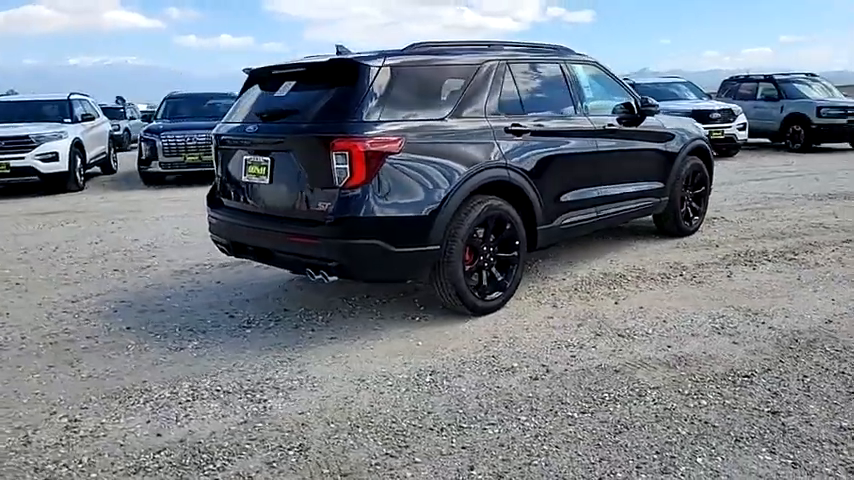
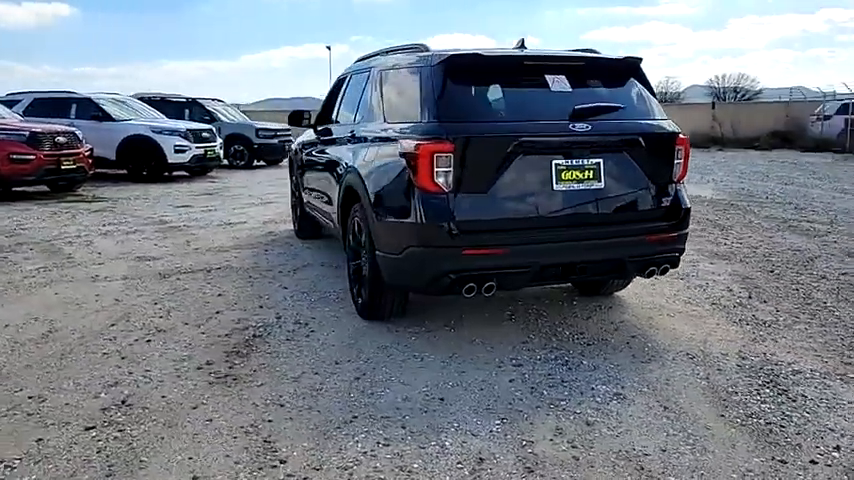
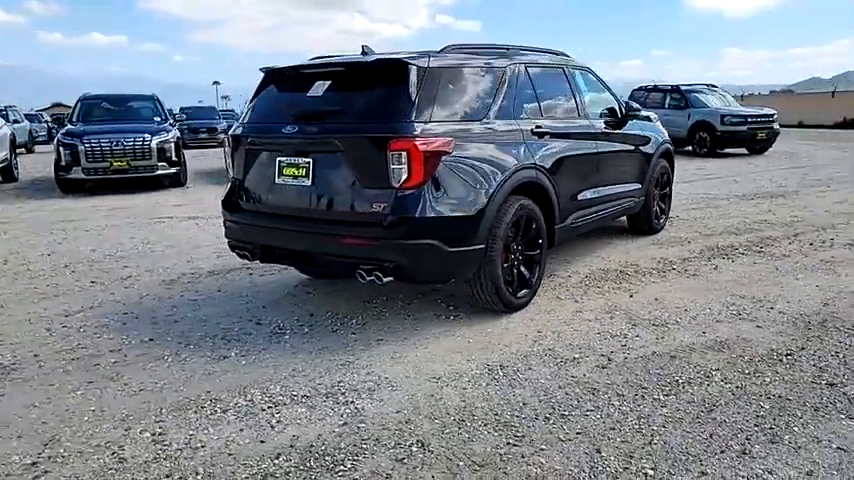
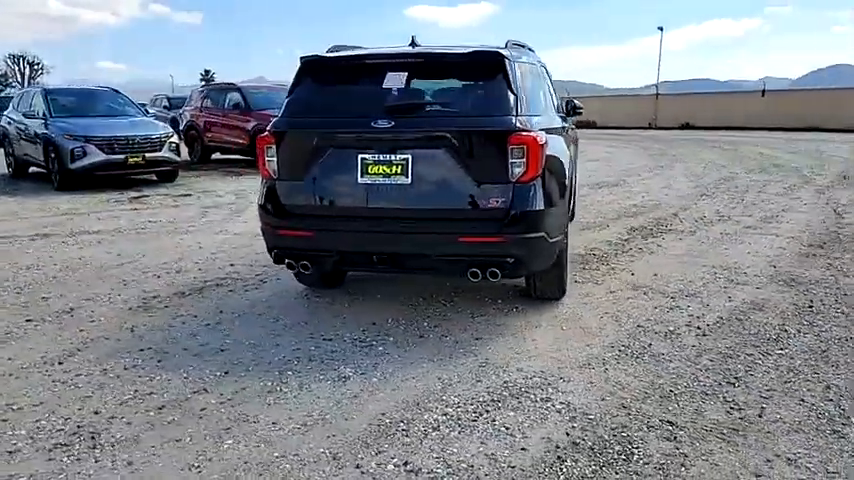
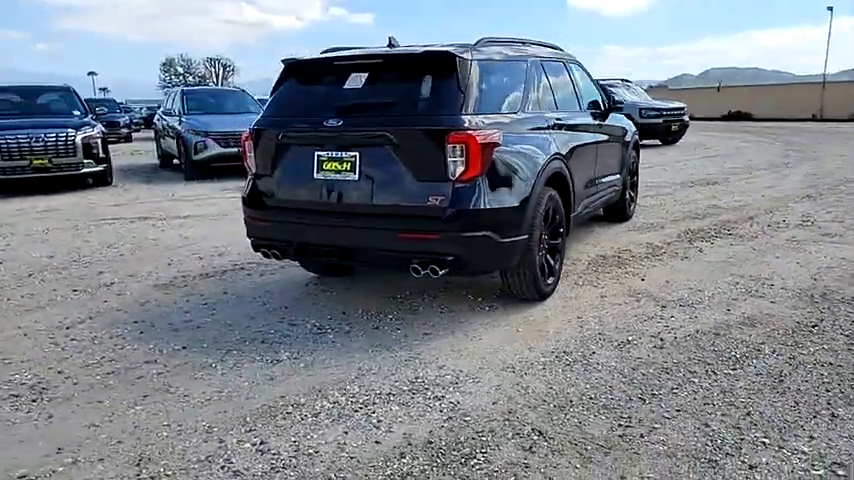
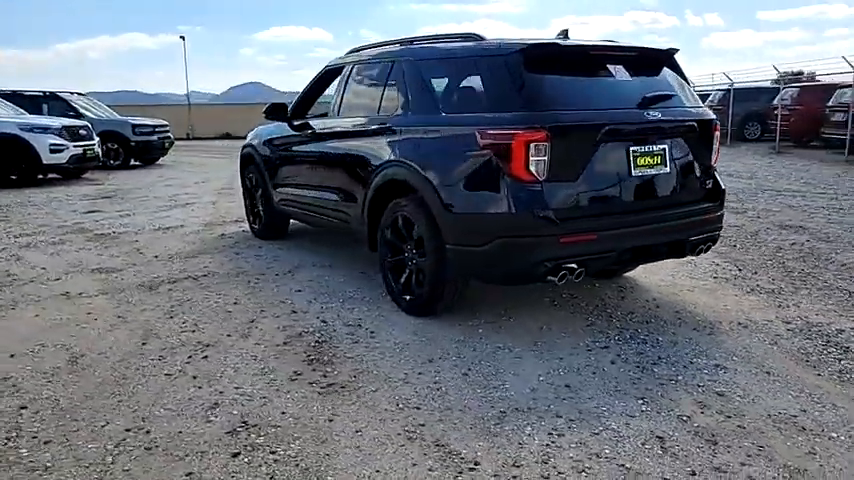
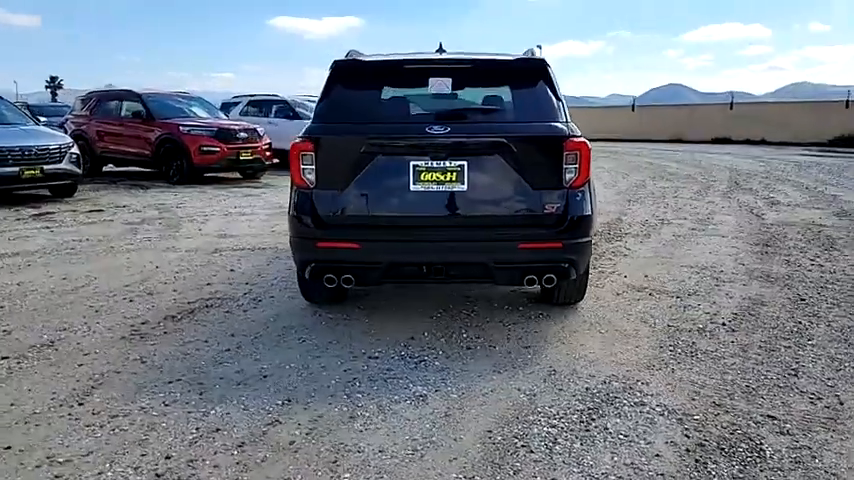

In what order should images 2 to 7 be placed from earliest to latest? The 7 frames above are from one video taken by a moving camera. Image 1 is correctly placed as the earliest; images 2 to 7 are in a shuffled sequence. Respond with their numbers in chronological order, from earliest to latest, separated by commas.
3, 5, 4, 7, 2, 6
